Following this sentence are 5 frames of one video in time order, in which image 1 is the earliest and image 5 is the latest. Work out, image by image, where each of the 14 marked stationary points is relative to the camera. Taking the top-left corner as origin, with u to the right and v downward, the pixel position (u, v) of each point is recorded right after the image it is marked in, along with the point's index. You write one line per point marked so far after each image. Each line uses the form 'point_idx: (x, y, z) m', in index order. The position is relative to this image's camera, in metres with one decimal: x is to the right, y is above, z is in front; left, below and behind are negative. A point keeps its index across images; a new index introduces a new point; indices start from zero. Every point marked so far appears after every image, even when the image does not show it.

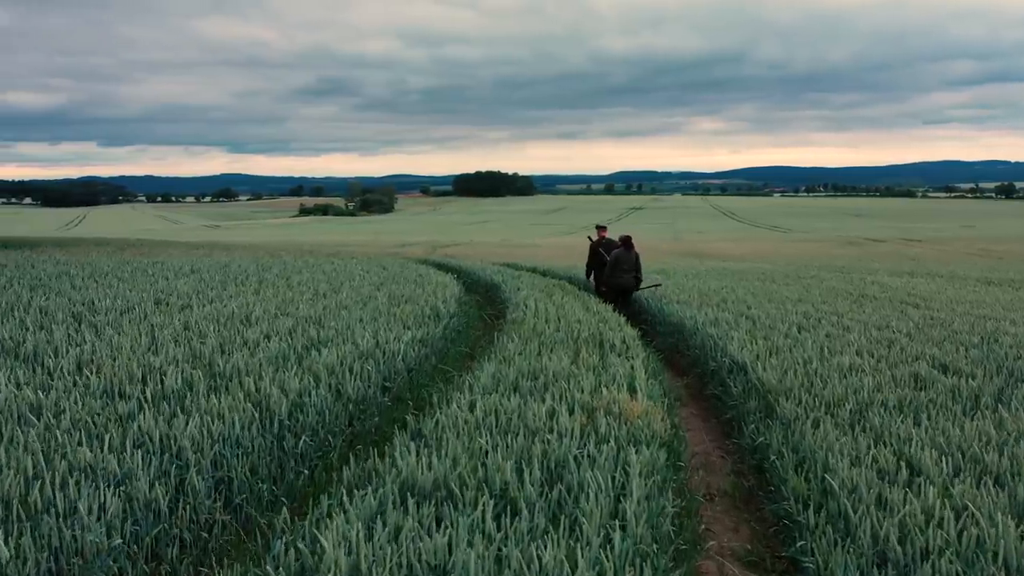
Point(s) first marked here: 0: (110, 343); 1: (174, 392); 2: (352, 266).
0: (-3.1, -0.4, +6.2) m
1: (-2.1, -0.6, +5.0) m
2: (-3.2, +0.4, +15.9) m
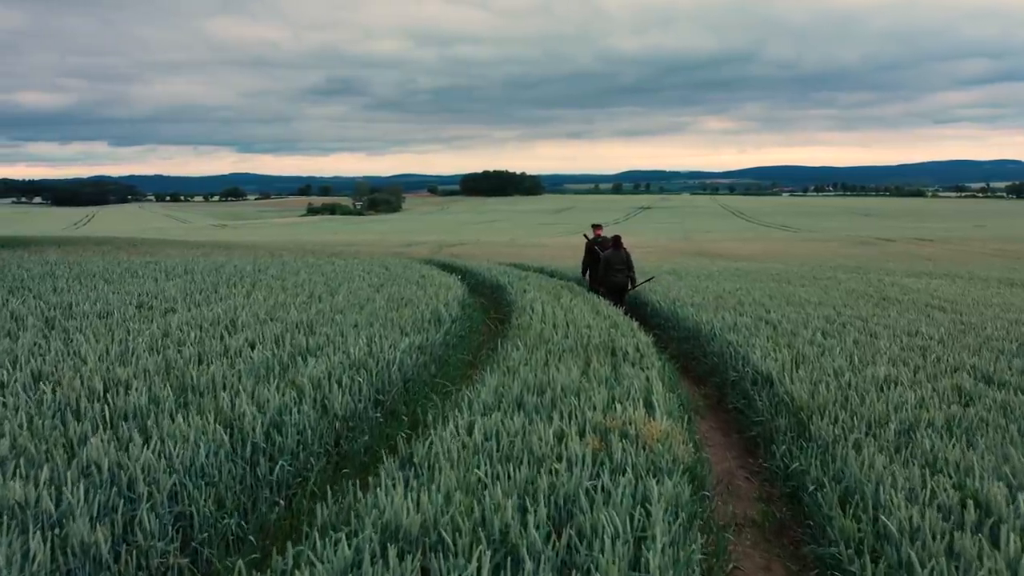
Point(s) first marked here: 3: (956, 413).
0: (-3.1, -0.5, +5.7) m
1: (-2.1, -0.7, +4.4) m
2: (-3.1, +0.4, +15.4) m
3: (+2.9, -0.8, +5.2) m
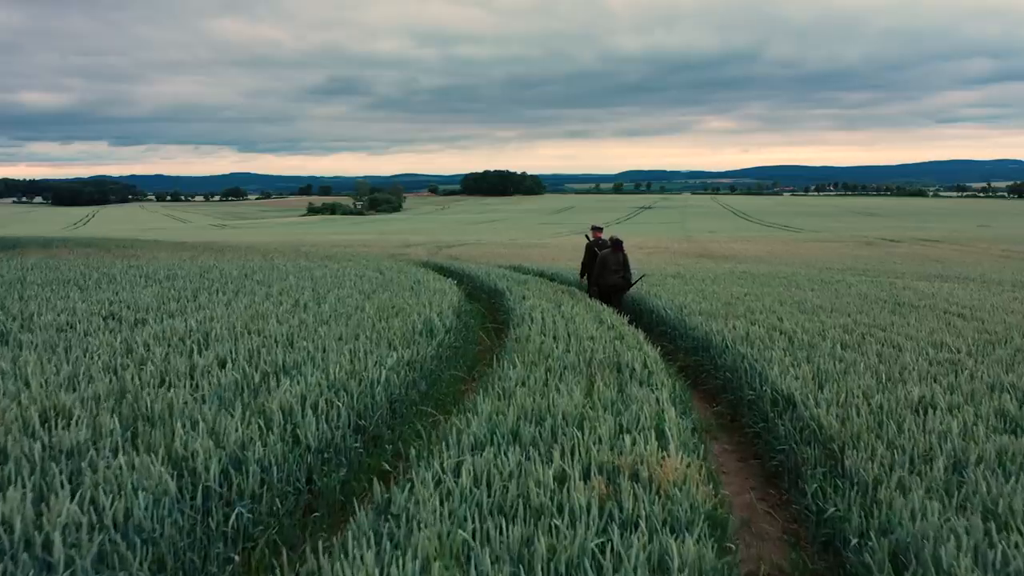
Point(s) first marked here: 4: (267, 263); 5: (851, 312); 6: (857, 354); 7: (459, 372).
0: (-3.1, -0.5, +5.1) m
1: (-2.1, -0.8, +3.8) m
2: (-3.1, +0.3, +14.8) m
3: (+2.9, -0.9, +4.6) m
4: (-5.0, +0.5, +16.1) m
5: (+4.9, -0.3, +11.6) m
6: (+3.3, -0.6, +7.6) m
7: (-0.5, -0.8, +7.5) m
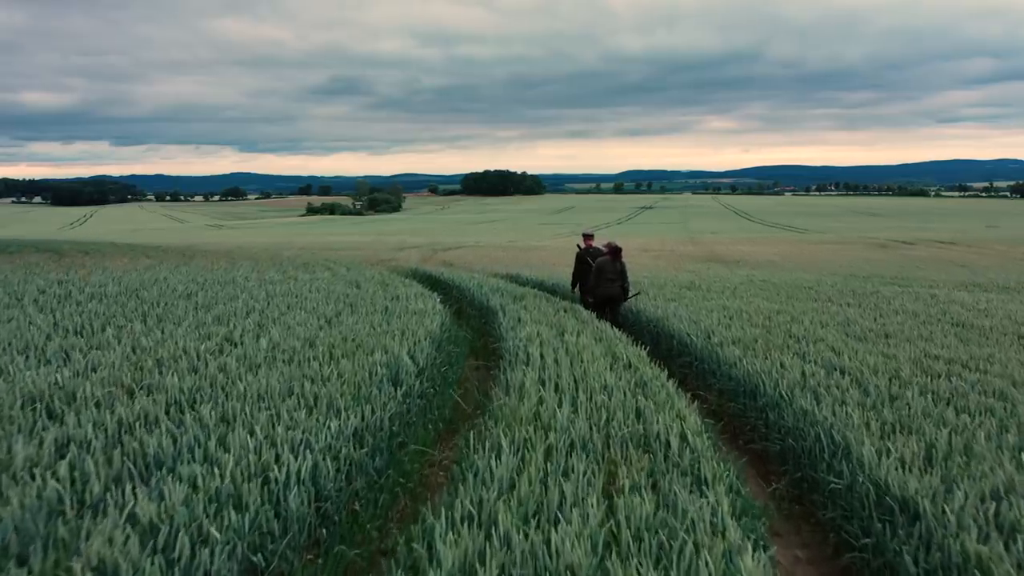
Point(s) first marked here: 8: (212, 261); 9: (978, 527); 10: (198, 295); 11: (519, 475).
0: (-3.2, -0.8, +3.2) m
1: (-2.2, -1.0, +1.9) m
2: (-3.2, +0.1, +12.9) m
3: (+2.8, -1.2, +2.7) m
4: (-5.1, +0.3, +14.2) m
5: (+4.9, -0.6, +9.7) m
6: (+3.2, -0.9, +5.7) m
7: (-0.6, -1.0, +5.5) m
8: (-7.2, +0.7, +19.1) m
9: (+2.1, -1.1, +3.6) m
10: (-3.9, -0.1, +10.1) m
11: (0.0, -0.9, +3.9) m
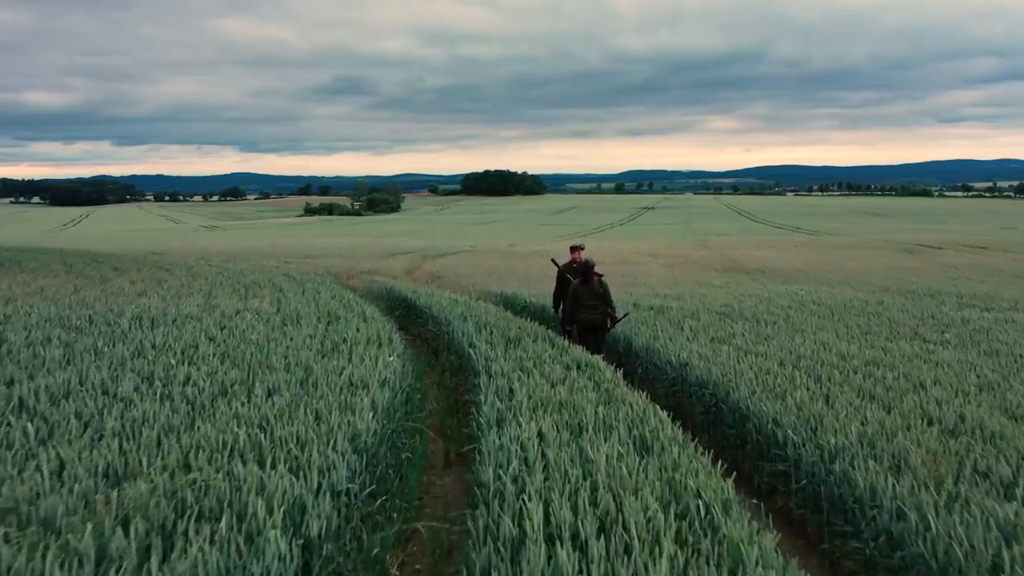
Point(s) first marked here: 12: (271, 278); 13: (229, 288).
0: (-3.3, -1.3, -0.3) m
1: (-2.3, -1.5, -1.6) m
2: (-3.3, -0.4, +9.4) m
3: (+2.7, -1.6, -0.8) m
4: (-5.1, -0.2, +10.7) m
5: (+4.8, -1.1, +6.2) m
6: (+3.1, -1.4, +2.2) m
7: (-0.7, -1.5, +2.0) m
8: (-7.3, +0.2, +15.6) m
9: (+2.0, -1.5, +0.1) m
10: (-4.0, -0.6, +6.6) m
11: (-0.1, -1.4, +0.4) m
12: (-5.0, +0.2, +17.0) m
13: (-4.8, 0.0, +13.7) m
